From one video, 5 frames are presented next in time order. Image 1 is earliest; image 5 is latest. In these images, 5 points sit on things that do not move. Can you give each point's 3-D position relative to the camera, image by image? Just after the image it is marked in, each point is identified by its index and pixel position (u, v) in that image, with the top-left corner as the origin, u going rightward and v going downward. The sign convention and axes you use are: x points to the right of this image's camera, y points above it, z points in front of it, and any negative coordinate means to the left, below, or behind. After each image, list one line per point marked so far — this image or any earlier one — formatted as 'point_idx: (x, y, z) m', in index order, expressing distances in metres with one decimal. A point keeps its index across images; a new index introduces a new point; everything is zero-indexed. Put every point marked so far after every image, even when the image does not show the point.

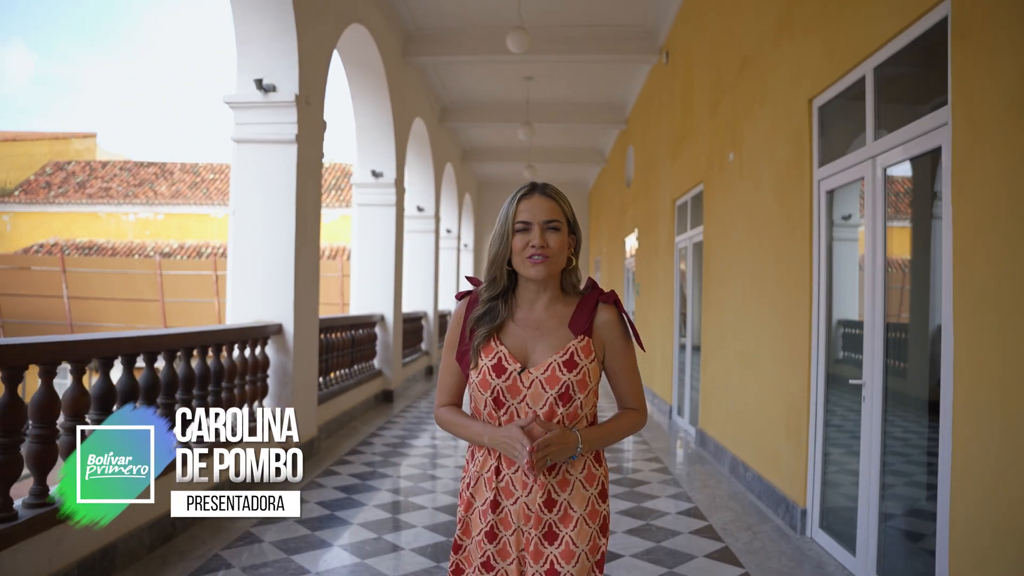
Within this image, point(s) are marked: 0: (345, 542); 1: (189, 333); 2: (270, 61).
0: (-1.0, -1.5, +4.1) m
1: (-2.0, -0.3, +4.1) m
2: (-1.9, +1.8, +5.4) m
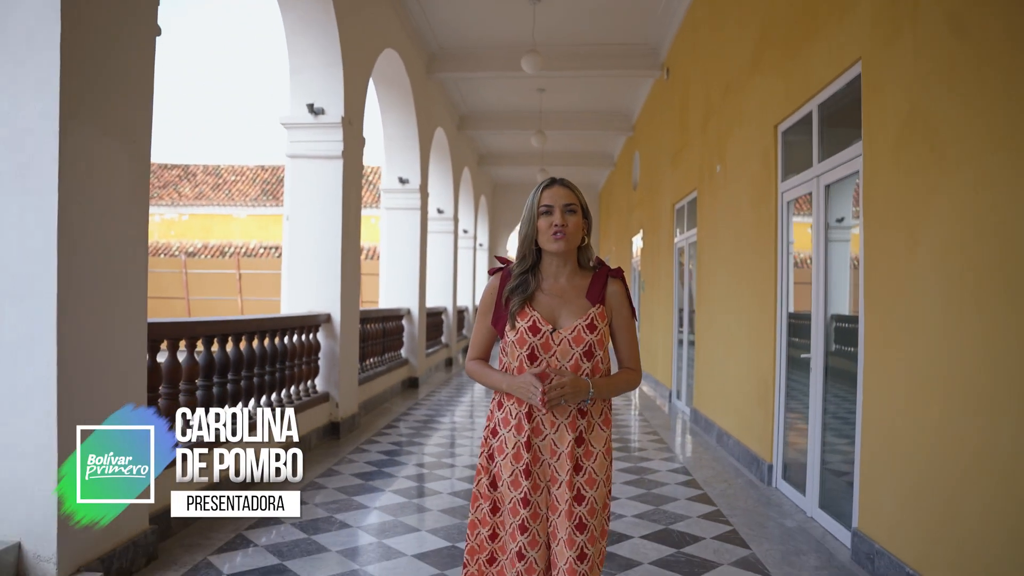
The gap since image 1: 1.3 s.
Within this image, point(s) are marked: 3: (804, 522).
0: (-0.9, -1.5, +5.0) m
1: (-1.9, -0.2, +5.0) m
2: (-1.8, +1.9, +6.2) m
3: (+1.8, -1.4, +4.1) m
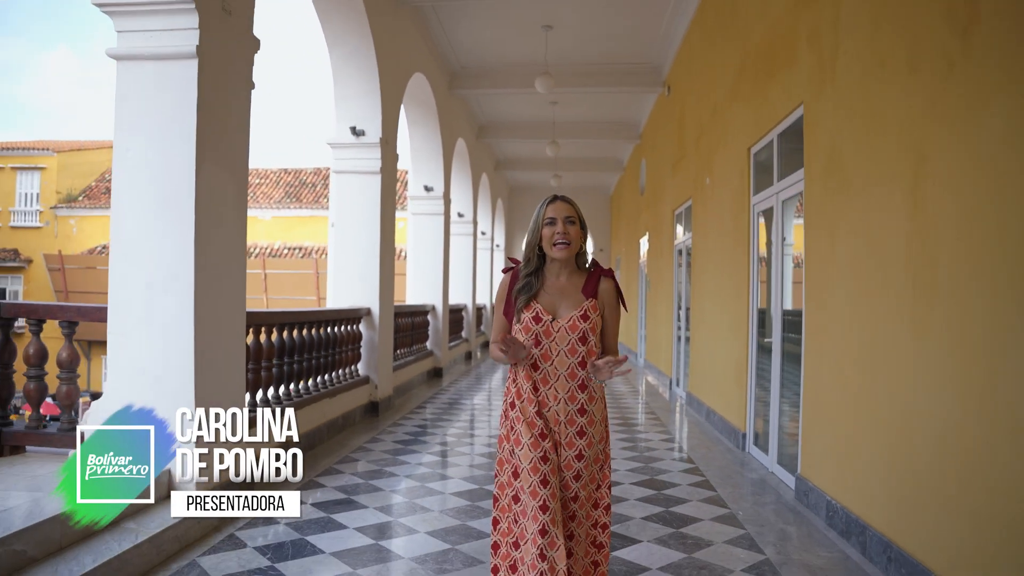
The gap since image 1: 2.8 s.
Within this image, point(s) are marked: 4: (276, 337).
0: (-0.7, -1.5, +6.0) m
1: (-1.8, -0.2, +6.0) m
2: (-1.6, +1.9, +7.2) m
3: (+1.9, -1.4, +5.0) m
4: (-1.9, -0.4, +5.5) m
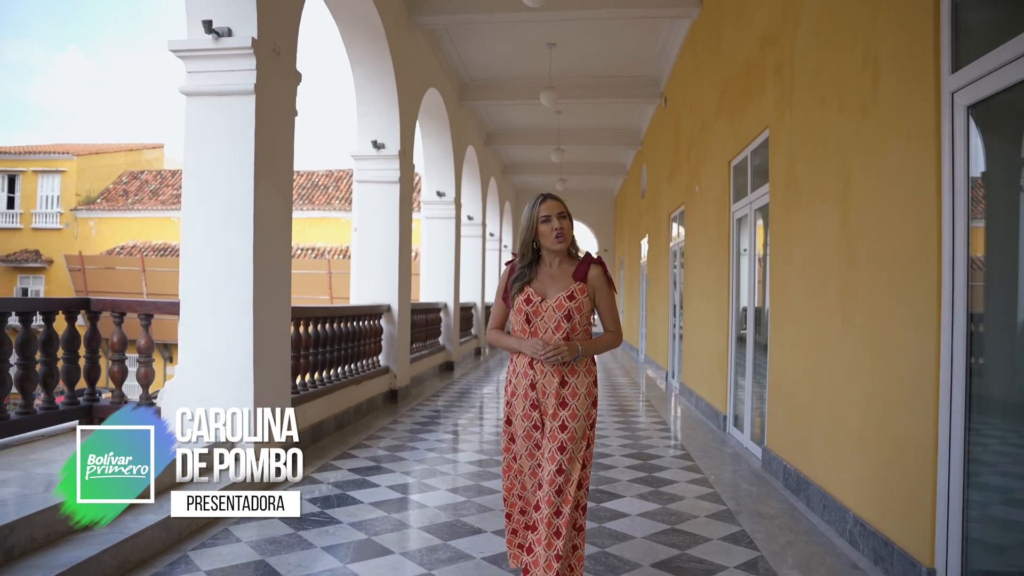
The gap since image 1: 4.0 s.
0: (-0.7, -1.4, +6.7) m
1: (-1.7, -0.2, +6.7) m
2: (-1.5, +1.9, +7.9) m
3: (+1.9, -1.4, +5.7) m
4: (-1.9, -0.4, +6.3) m
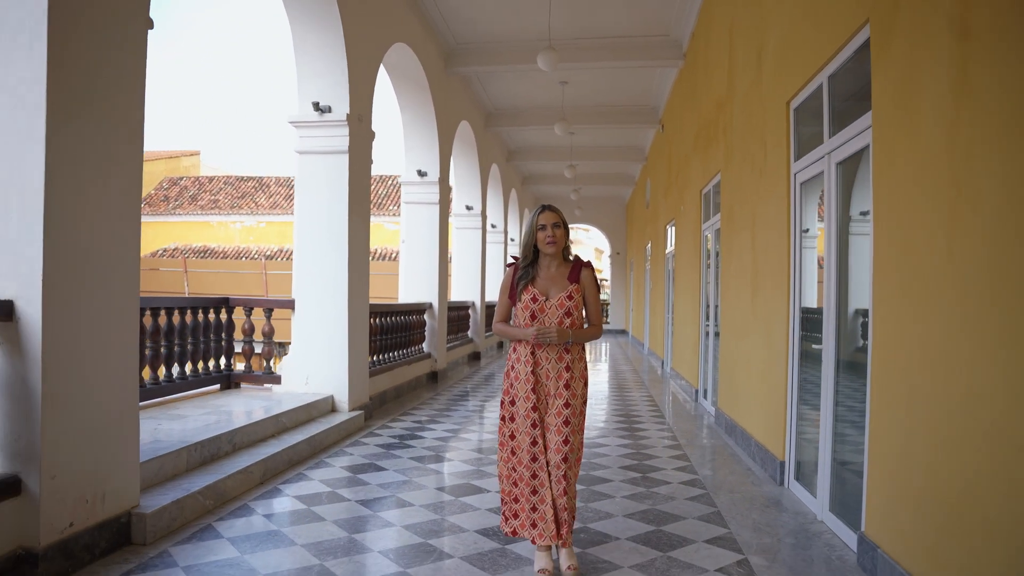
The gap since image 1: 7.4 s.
0: (-0.4, -1.5, +8.5) m
1: (-1.5, -0.2, +8.5) m
2: (-1.3, +1.9, +9.7) m
3: (+2.1, -1.4, +7.4) m
4: (-1.7, -0.4, +8.1) m
